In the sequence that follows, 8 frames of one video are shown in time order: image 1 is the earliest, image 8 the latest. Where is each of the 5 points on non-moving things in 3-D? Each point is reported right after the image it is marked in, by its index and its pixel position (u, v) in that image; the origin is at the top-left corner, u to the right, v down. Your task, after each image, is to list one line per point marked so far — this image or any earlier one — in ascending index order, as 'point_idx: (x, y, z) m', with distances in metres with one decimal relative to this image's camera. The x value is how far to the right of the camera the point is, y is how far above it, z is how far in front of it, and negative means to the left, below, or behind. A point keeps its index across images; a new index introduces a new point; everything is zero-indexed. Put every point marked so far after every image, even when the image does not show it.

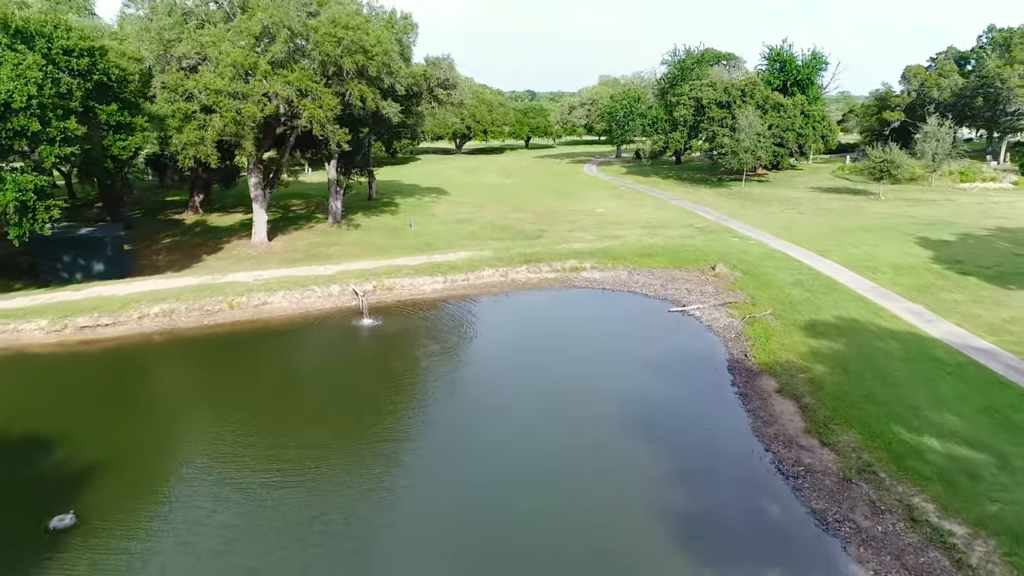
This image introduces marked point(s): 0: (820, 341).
0: (+7.0, -1.2, +16.4) m
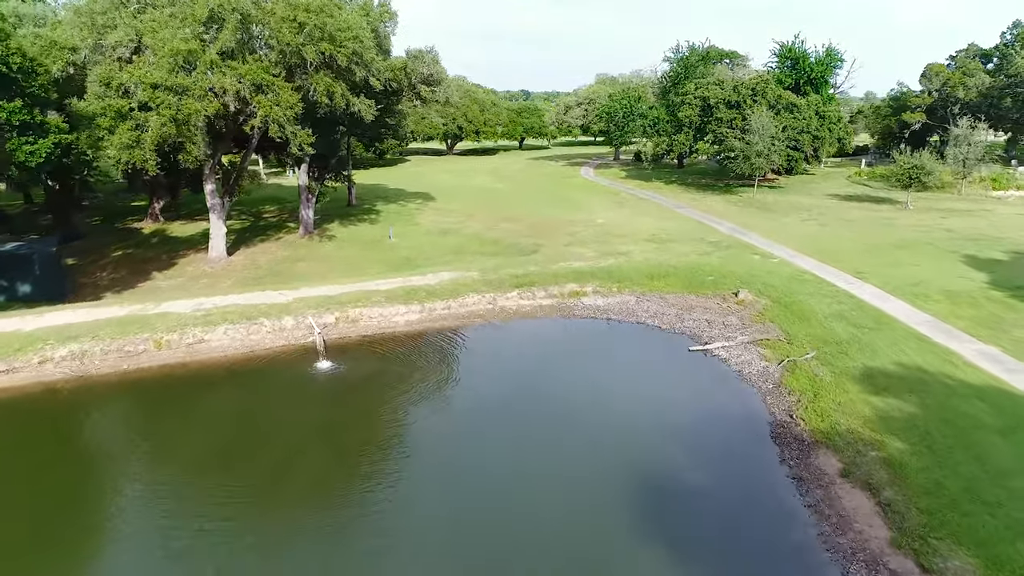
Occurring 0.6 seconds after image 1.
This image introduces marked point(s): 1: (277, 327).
0: (+6.8, -2.0, +13.1) m
1: (-5.7, -0.9, +17.4) m
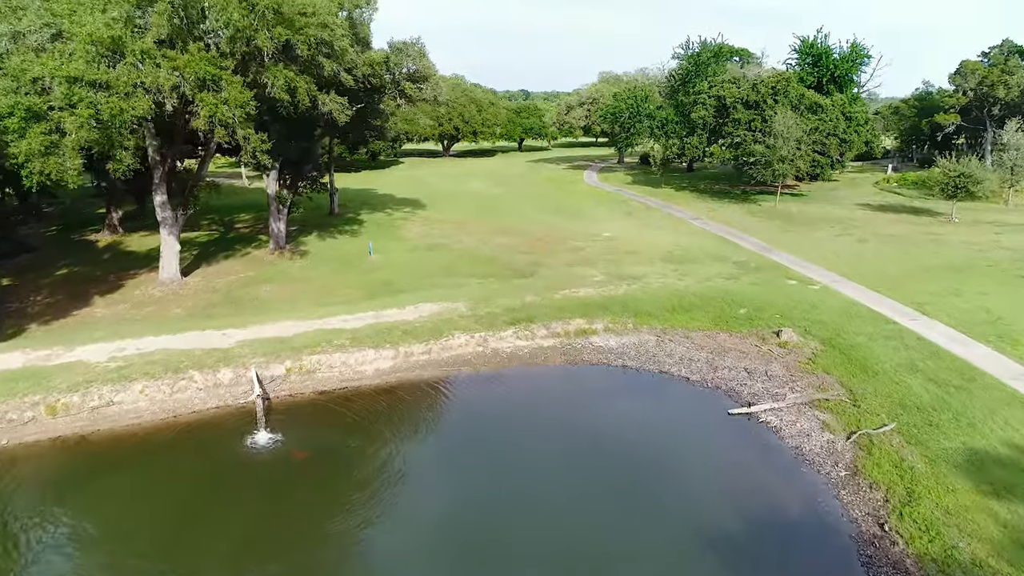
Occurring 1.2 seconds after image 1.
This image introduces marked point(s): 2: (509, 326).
0: (+6.7, -2.9, +9.6) m
1: (-5.8, -1.8, +13.9) m
2: (-0.1, -0.9, +17.1) m
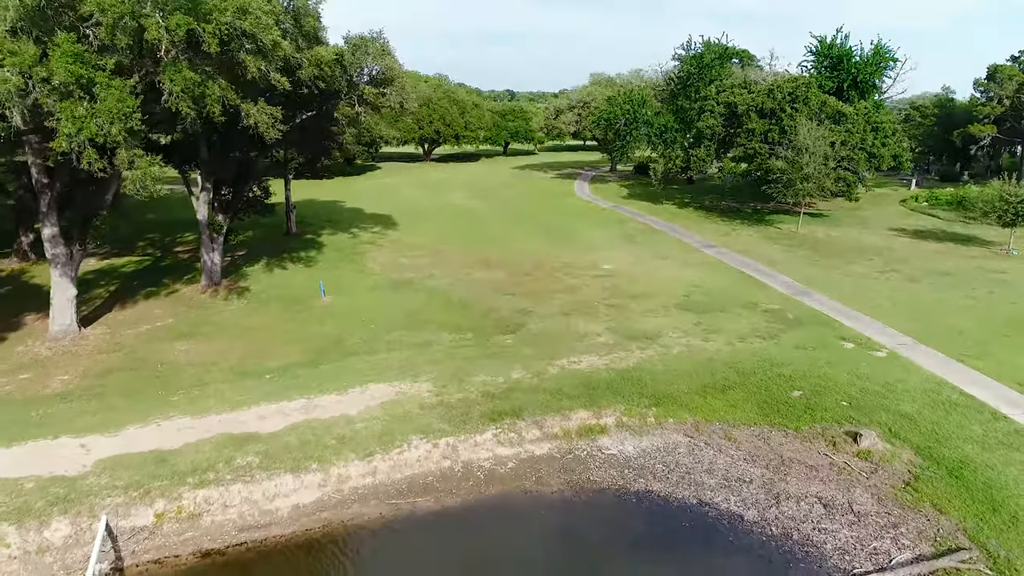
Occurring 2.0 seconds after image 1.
0: (+6.5, -4.4, +5.1) m
1: (-6.1, -3.2, +9.2) m
2: (-0.4, -2.4, +12.5) m
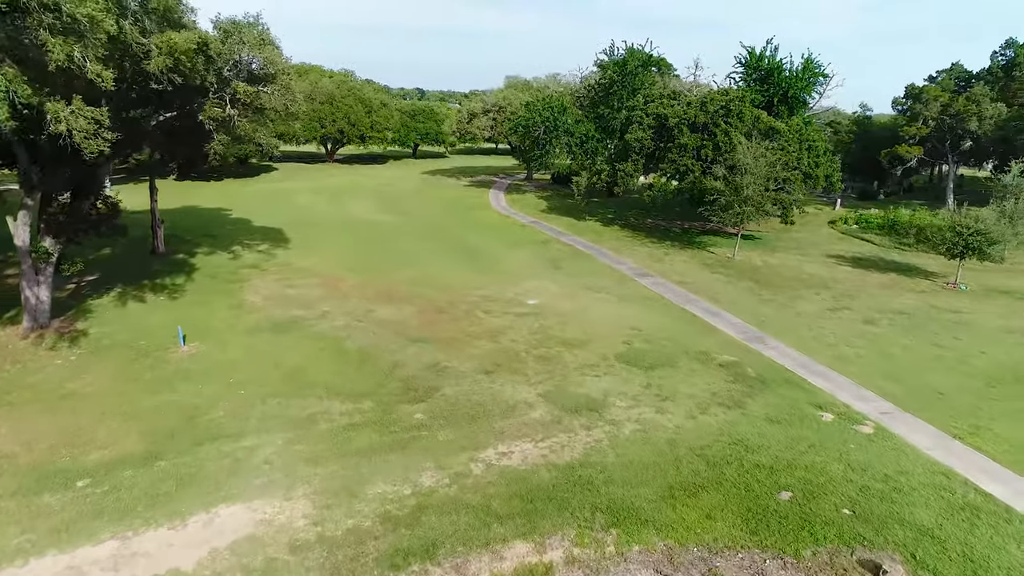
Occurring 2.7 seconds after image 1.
0: (+6.2, -5.6, +2.4) m
1: (-6.8, -4.4, +4.9) m
2: (-1.6, -3.5, +8.8) m
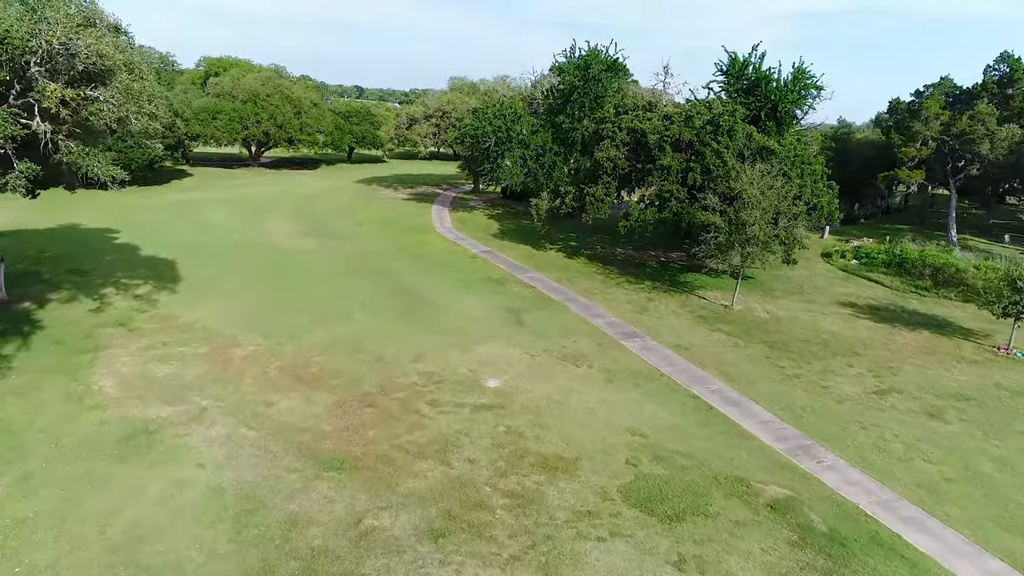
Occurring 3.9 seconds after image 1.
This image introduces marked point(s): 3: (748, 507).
0: (+6.7, -7.3, -2.5) m
1: (-6.4, -6.1, -1.1) m
2: (-1.5, -5.2, +3.3) m
3: (+3.8, -3.4, +11.5) m
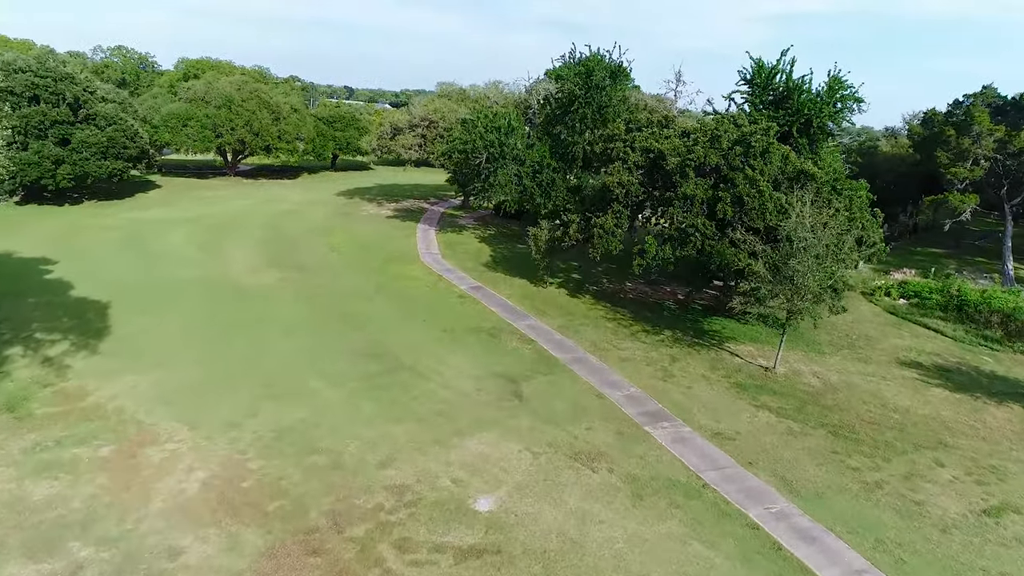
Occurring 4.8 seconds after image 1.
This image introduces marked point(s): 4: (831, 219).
0: (+6.9, -8.8, -6.4) m
1: (-6.3, -7.6, -5.2) m
2: (-1.4, -6.8, -0.7) m
3: (+3.8, -5.0, +7.5) m
4: (+8.2, +1.9, +19.2) m
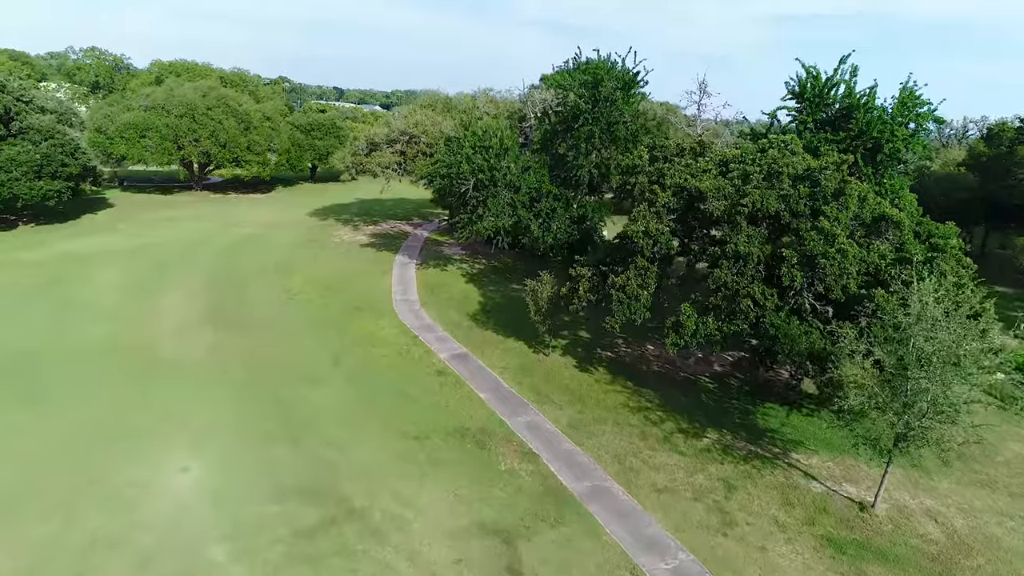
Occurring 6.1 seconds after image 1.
0: (+7.1, -10.8, -11.7) m
1: (-6.1, -9.7, -10.6) m
2: (-1.3, -8.8, -6.1) m
3: (+3.8, -6.9, +2.2) m
4: (+8.1, -0.1, +13.9) m
